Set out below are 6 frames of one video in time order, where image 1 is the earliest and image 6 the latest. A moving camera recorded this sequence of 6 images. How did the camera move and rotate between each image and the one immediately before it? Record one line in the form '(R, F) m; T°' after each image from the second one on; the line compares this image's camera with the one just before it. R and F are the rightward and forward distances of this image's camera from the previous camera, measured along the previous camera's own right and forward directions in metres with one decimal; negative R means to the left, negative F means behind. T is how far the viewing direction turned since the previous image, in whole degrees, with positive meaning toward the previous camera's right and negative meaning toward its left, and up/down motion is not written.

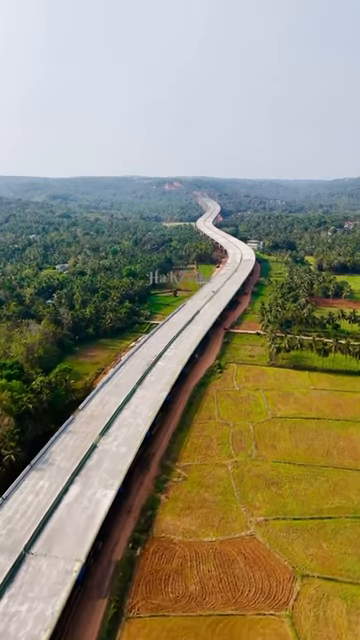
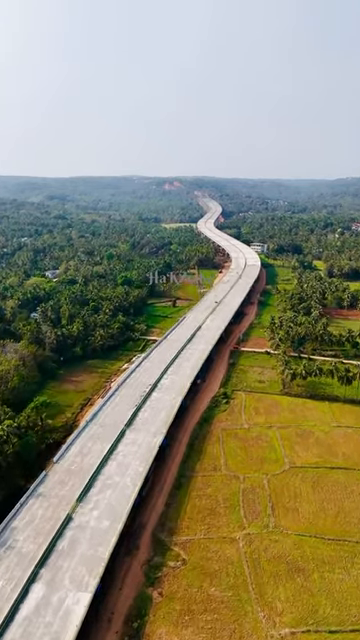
(+0.2, +7.3) m; 0°
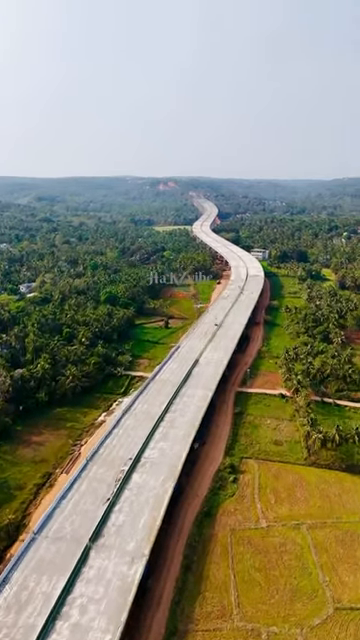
(+0.3, +11.4) m; +1°
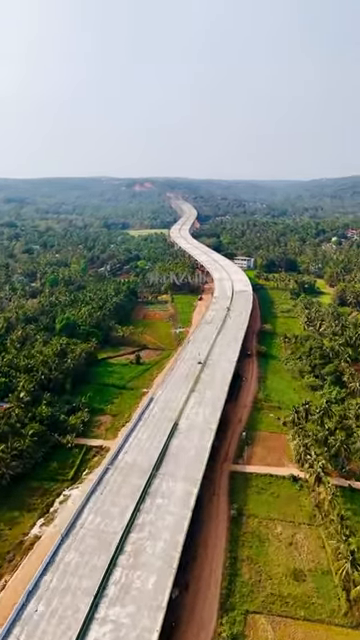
(+0.7, +12.9) m; +3°
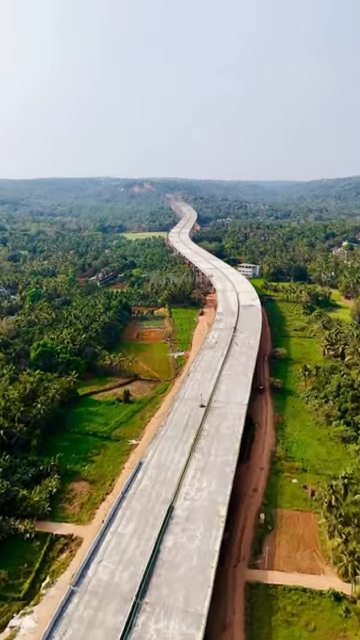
(+0.2, +9.3) m; 0°
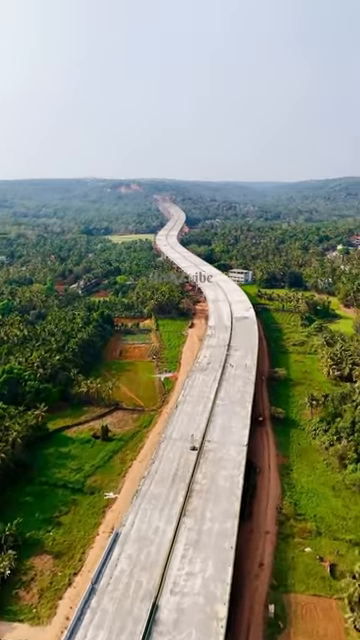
(+0.2, +6.3) m; +1°
